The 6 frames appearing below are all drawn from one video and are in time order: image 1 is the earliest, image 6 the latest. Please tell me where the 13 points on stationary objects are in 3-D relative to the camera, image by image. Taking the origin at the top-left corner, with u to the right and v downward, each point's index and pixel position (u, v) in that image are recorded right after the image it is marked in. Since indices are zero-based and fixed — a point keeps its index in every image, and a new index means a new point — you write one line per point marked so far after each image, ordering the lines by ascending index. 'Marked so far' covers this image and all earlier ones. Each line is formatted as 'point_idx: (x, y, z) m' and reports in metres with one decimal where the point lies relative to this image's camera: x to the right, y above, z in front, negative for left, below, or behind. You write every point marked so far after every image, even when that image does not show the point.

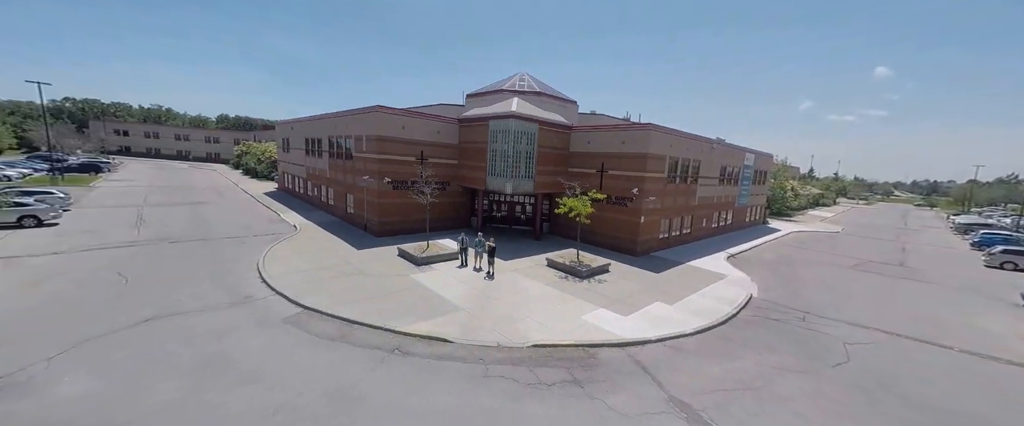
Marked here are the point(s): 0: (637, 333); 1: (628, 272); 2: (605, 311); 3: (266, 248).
0: (+4.7, -4.1, +13.3) m
1: (+5.9, -2.9, +19.1) m
2: (+3.7, -3.8, +15.0) m
3: (-12.8, -1.9, +19.9) m
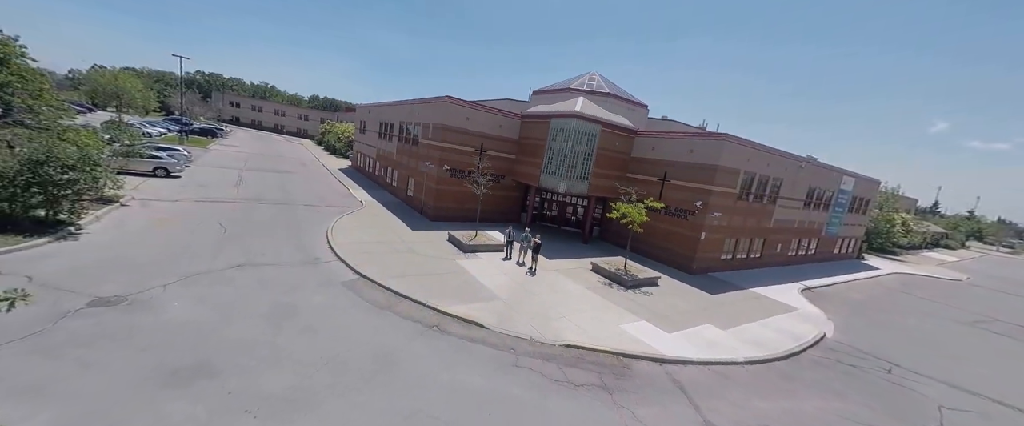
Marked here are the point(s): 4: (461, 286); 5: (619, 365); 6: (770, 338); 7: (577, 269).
0: (+5.7, -4.5, +12.4) m
1: (+8.0, -3.6, +17.9) m
2: (+5.0, -4.1, +14.2) m
3: (-10.1, -0.3, +21.6) m
4: (-2.1, -2.9, +15.6) m
5: (+3.2, -4.6, +11.5) m
6: (+9.2, -4.5, +13.6) m
7: (+3.3, -2.9, +19.6) m
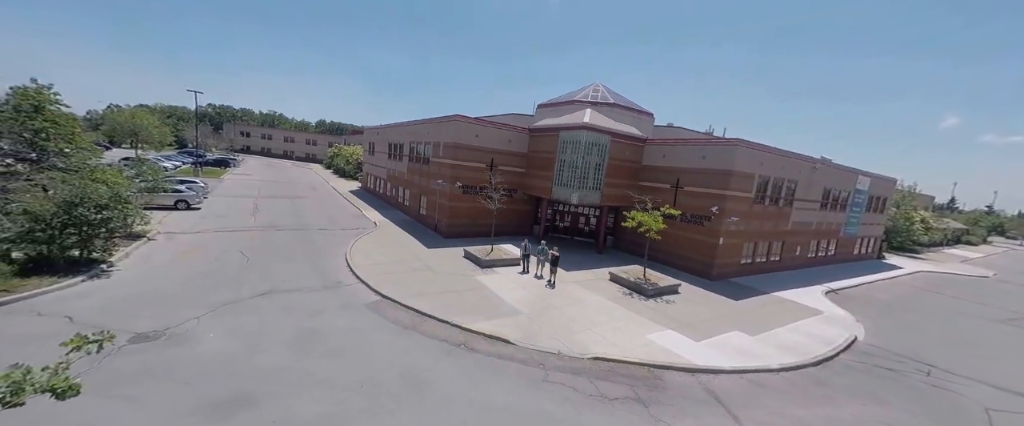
0: (+6.6, -4.7, +12.2) m
1: (+8.9, -3.8, +17.7) m
2: (+5.9, -4.4, +14.0) m
3: (-9.3, -1.5, +21.7) m
4: (-1.3, -3.6, +15.6) m
5: (+4.1, -4.9, +11.3) m
6: (+10.1, -4.5, +13.4) m
7: (+4.2, -3.4, +19.5) m
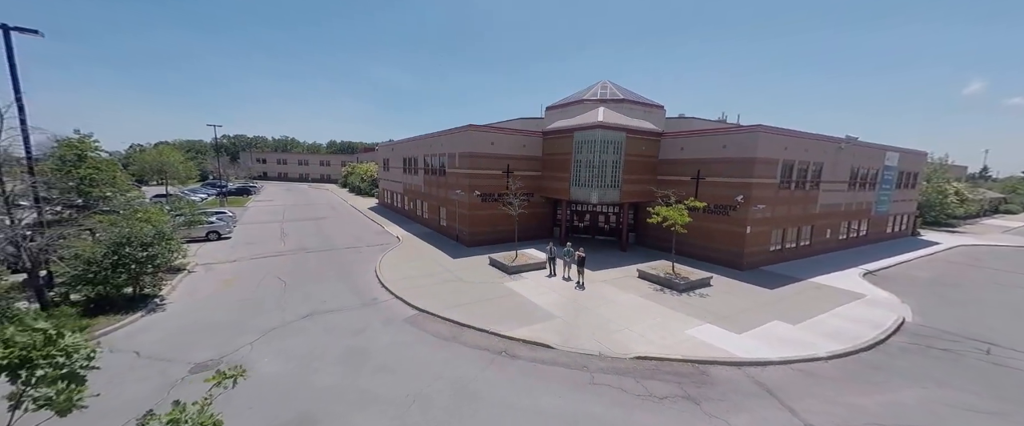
0: (+7.9, -4.3, +12.0) m
1: (+10.3, -3.4, +17.4) m
2: (+7.3, -4.1, +13.8) m
3: (-7.9, -2.5, +22.0) m
4: (+0.1, -3.9, +15.6) m
5: (+5.4, -4.7, +11.2) m
6: (+11.4, -3.9, +13.1) m
7: (+5.7, -3.3, +19.4) m
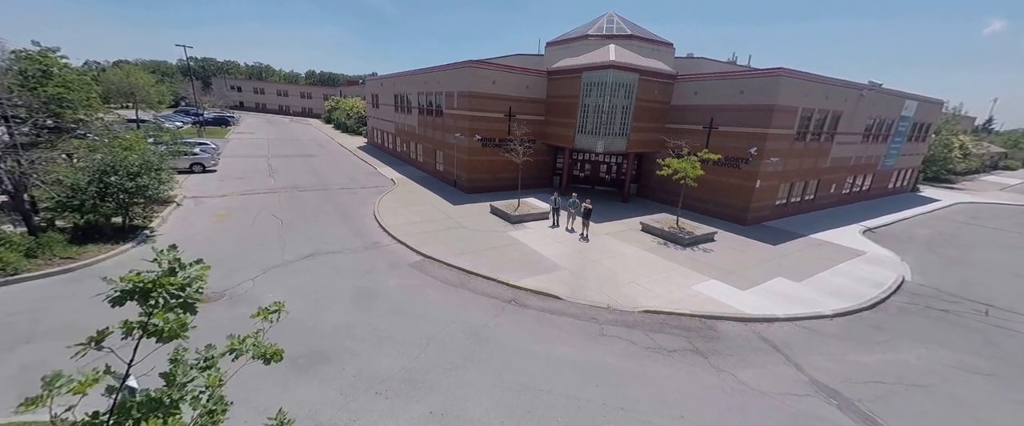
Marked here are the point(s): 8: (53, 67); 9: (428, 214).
0: (+8.3, -3.0, +12.2) m
1: (+10.5, -1.4, +17.6) m
2: (+7.6, -2.6, +14.0) m
3: (-7.8, +0.7, +21.3) m
4: (+0.3, -1.8, +15.5) m
5: (+5.7, -3.4, +11.4) m
6: (+11.7, -2.6, +13.4) m
7: (+5.8, -0.9, +19.3) m
8: (-13.1, +4.1, +10.8) m
9: (-4.3, -0.1, +19.6) m
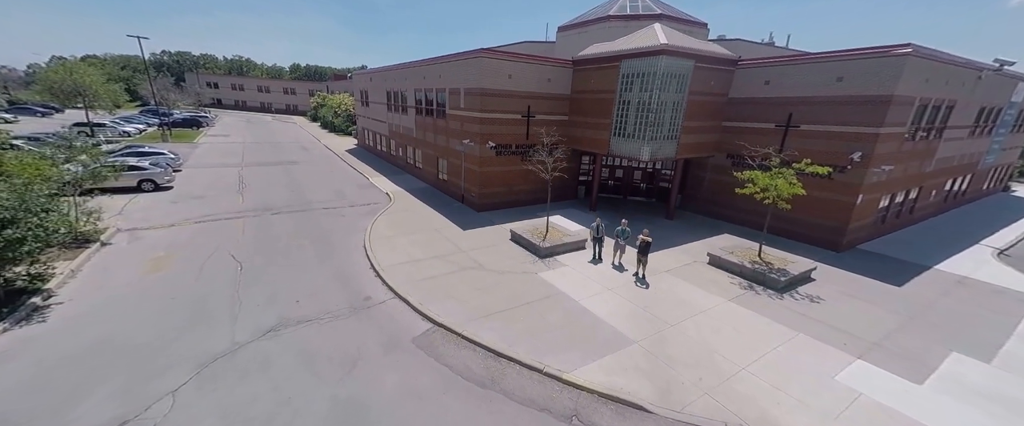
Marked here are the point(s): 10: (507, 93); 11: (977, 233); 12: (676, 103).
0: (+9.7, -4.6, +7.3) m
1: (+11.9, -2.7, +12.6) m
2: (+9.0, -4.1, +9.0) m
3: (-6.5, -1.0, +16.1) m
4: (+1.8, -3.5, +10.4) m
5: (+7.2, -5.0, +6.4) m
6: (+13.2, -4.0, +8.4) m
7: (+7.2, -2.3, +14.3) m
8: (-11.8, +2.0, +5.5) m
9: (-2.9, -1.7, +14.4) m
10: (+0.1, +5.4, +17.6) m
11: (+21.3, -1.4, +16.7) m
12: (+7.8, +4.5, +16.1) m
